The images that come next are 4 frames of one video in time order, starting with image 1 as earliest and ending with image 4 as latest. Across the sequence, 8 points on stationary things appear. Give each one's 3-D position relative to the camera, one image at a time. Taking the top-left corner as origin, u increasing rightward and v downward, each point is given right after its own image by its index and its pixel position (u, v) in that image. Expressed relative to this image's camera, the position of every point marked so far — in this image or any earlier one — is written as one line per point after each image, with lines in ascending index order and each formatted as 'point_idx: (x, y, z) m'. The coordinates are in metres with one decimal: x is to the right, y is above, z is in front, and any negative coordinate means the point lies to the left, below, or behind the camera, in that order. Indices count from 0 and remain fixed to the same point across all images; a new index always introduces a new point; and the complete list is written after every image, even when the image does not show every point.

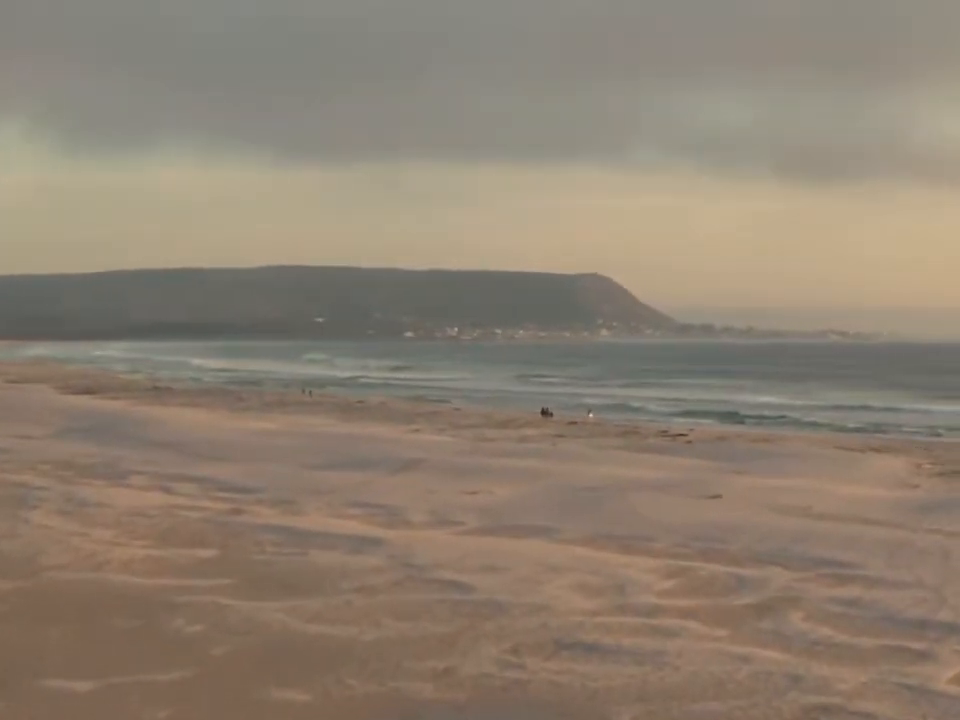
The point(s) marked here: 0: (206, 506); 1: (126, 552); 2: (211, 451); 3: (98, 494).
0: (-2.6, -1.4, +9.6) m
1: (-2.6, -1.4, +7.4) m
2: (-3.9, -1.3, +14.9) m
3: (-3.8, -1.3, +10.2) m
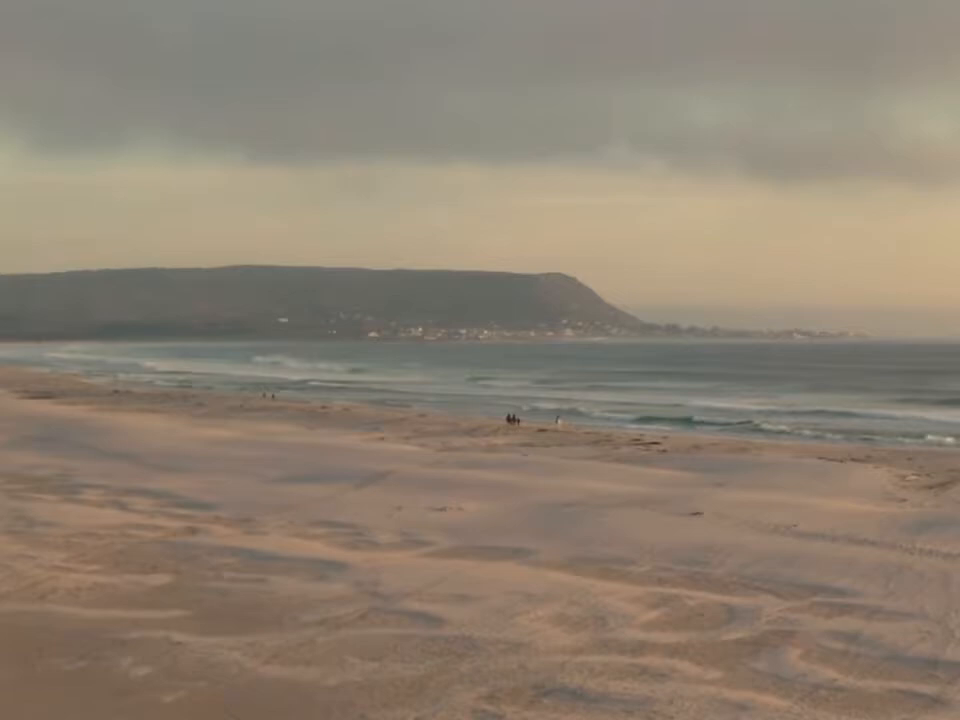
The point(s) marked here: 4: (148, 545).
0: (-2.9, -1.5, +9.2) m
1: (-2.8, -1.5, +7.1) m
2: (-4.3, -1.4, +14.4) m
3: (-4.1, -1.4, +9.8) m
4: (-2.7, -1.5, +8.3) m
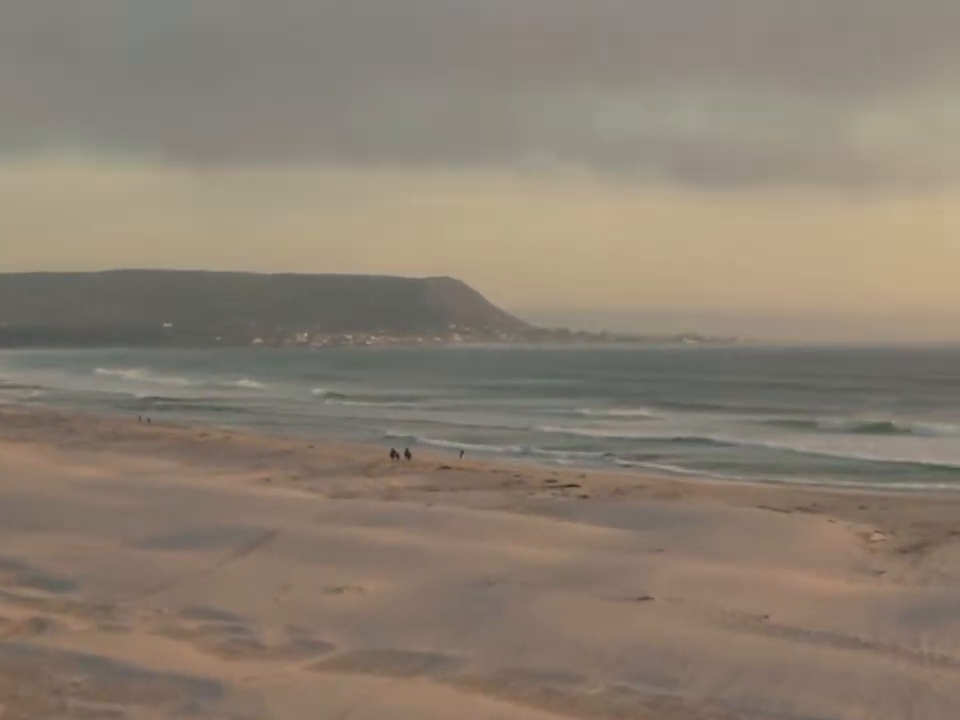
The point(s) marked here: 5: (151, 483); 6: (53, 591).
0: (-3.6, -1.9, +7.9) m
1: (-3.3, -1.9, +5.8) m
2: (-5.7, -1.9, +12.9) m
3: (-4.9, -1.9, +8.4) m
4: (-3.3, -1.9, +7.0) m
5: (-5.1, -1.9, +15.9) m
6: (-3.8, -1.9, +9.1) m
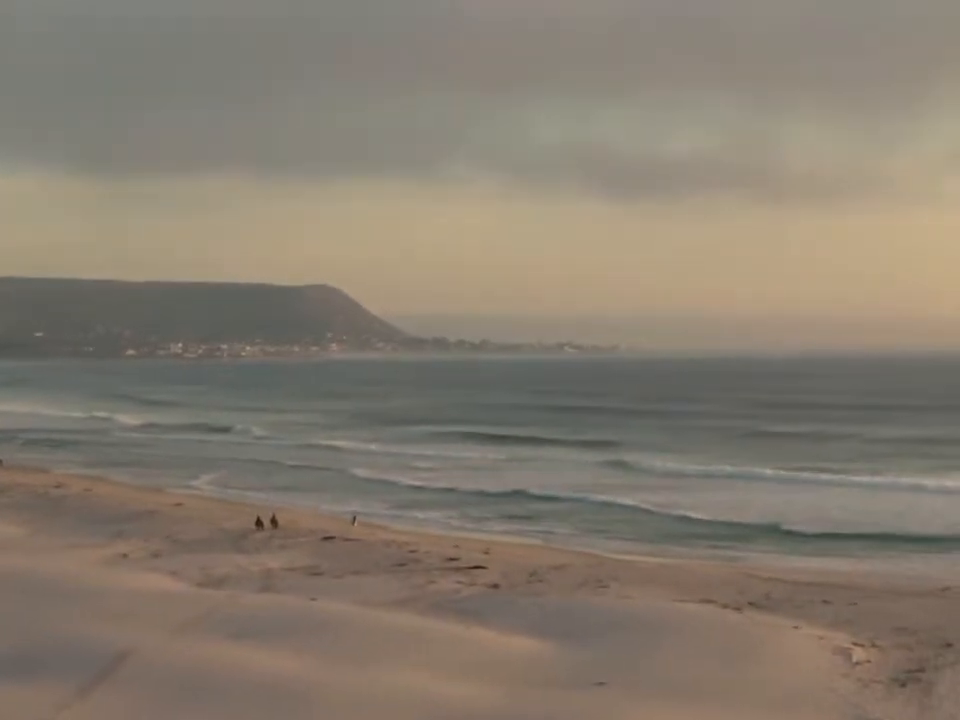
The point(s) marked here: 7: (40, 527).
0: (-4.3, -2.5, +6.3) m
1: (-3.7, -2.5, +4.2) m
2: (-6.9, -2.7, +11.1) m
3: (-5.6, -2.6, +6.6) m
4: (-3.9, -2.5, +5.4) m
5: (-6.7, -2.6, +14.1) m
6: (-4.6, -2.6, +7.5) m
7: (-8.3, -2.9, +19.4) m
